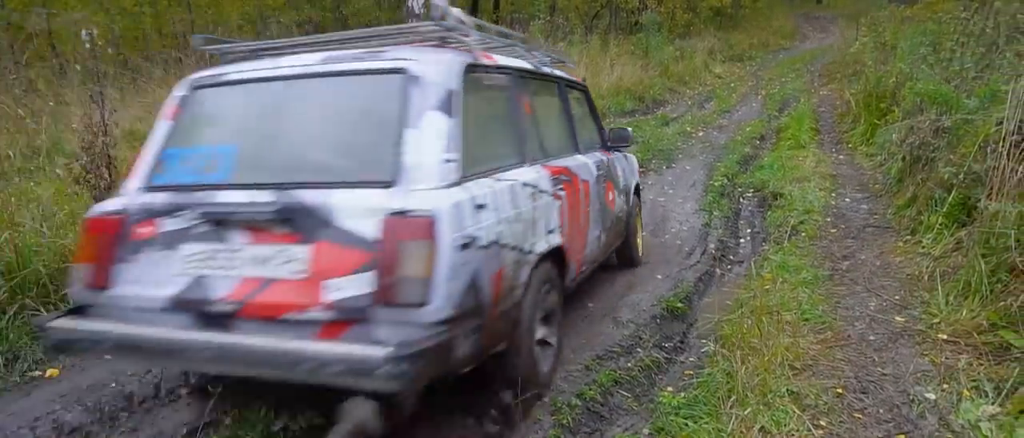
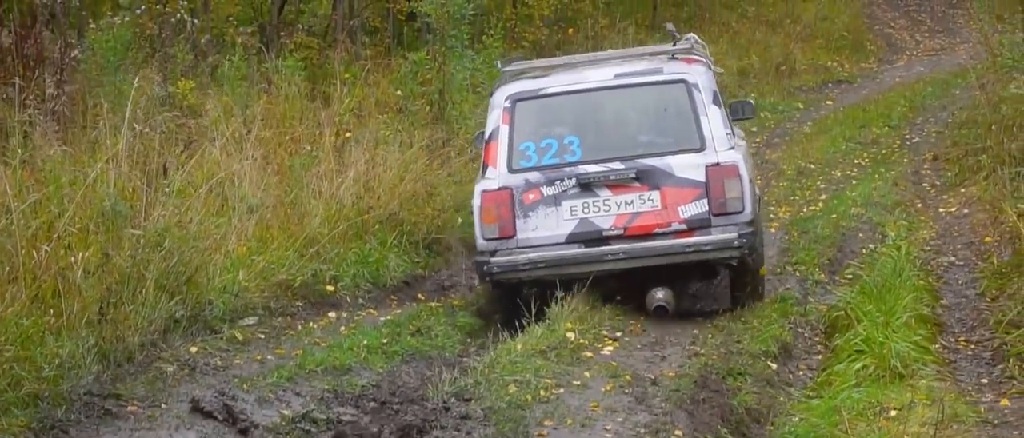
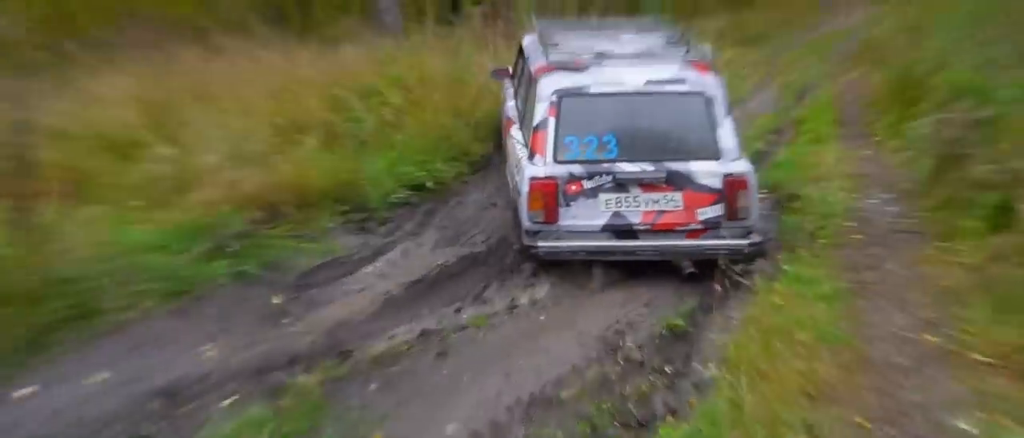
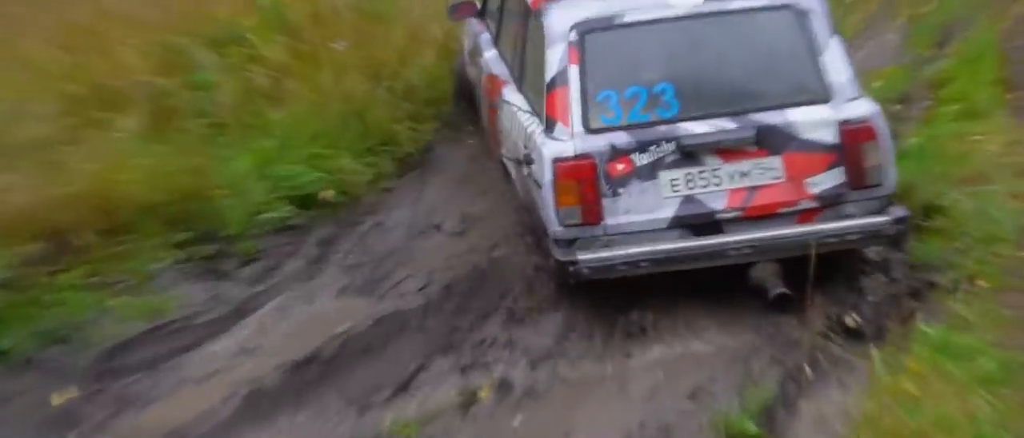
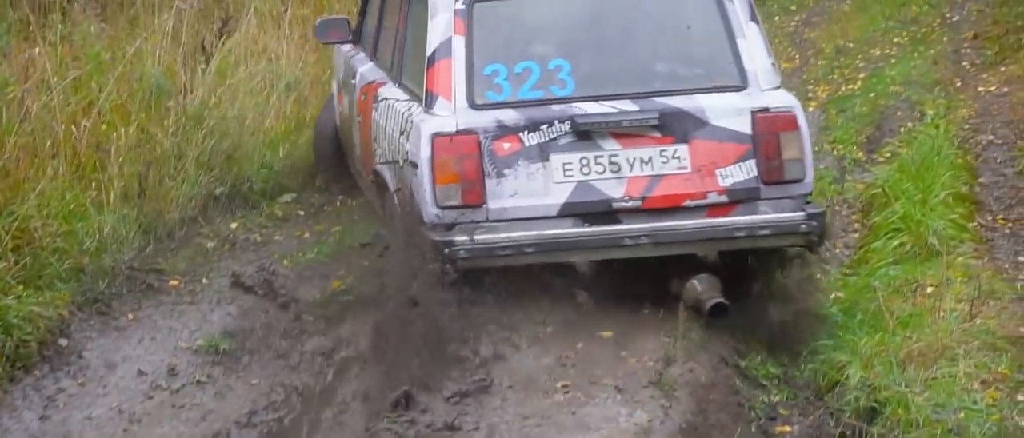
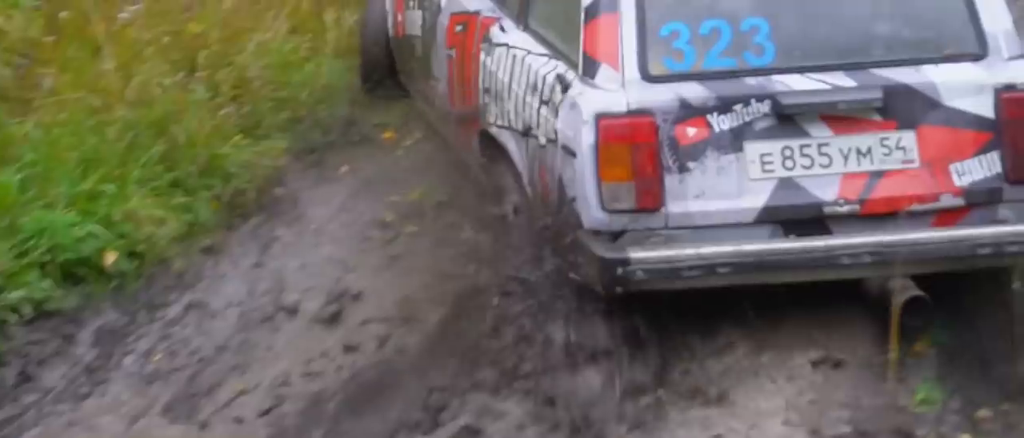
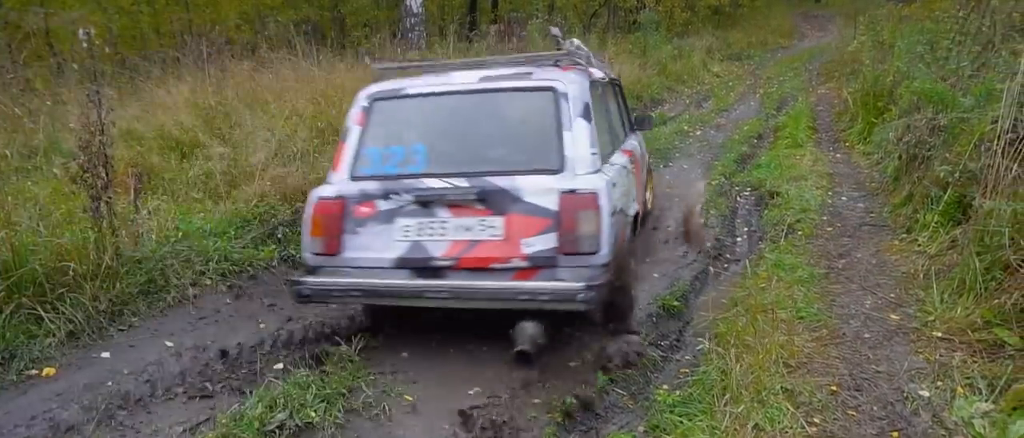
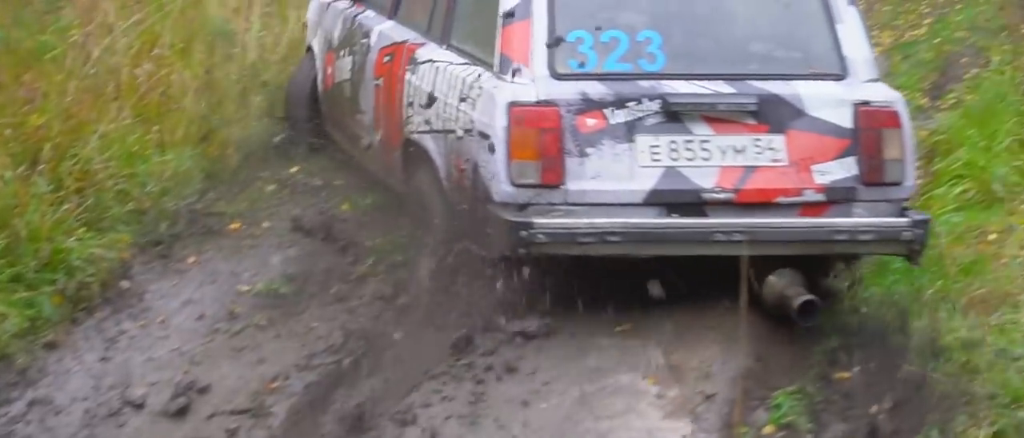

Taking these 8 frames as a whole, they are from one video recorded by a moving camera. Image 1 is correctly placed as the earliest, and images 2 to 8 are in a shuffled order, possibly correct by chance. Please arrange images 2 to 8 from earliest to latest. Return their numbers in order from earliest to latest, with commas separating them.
7, 3, 4, 6, 8, 5, 2
